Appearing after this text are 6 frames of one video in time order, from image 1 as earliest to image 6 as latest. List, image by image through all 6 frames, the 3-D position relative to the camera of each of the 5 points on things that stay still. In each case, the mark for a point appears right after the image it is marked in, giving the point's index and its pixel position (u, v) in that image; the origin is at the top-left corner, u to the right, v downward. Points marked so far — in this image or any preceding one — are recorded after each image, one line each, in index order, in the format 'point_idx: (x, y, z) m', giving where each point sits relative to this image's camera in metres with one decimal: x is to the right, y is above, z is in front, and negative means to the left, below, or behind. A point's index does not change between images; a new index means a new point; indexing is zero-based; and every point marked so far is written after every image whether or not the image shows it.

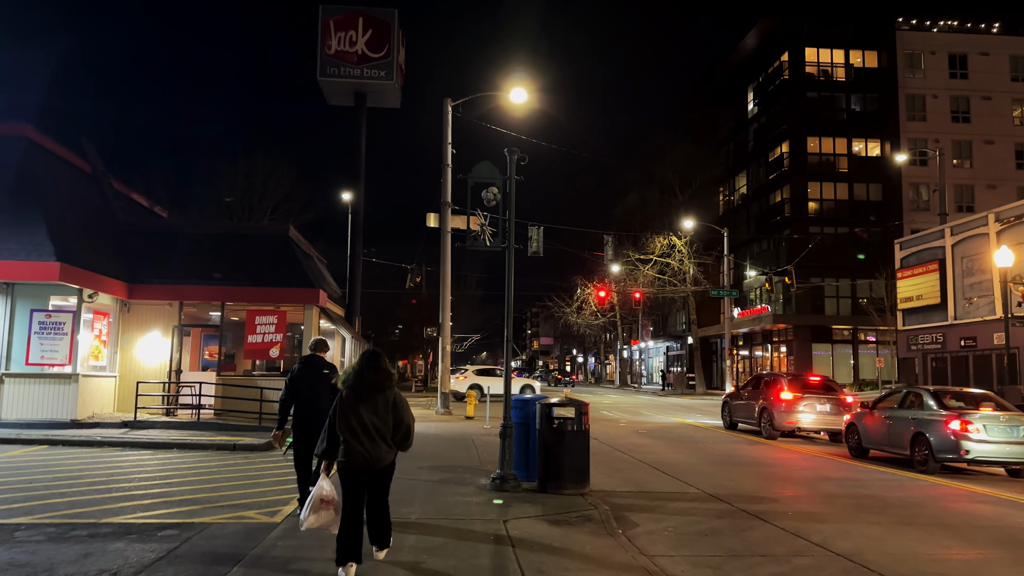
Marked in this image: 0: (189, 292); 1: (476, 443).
0: (-7.5, -0.1, +18.5) m
1: (-0.8, -3.3, +17.0) m
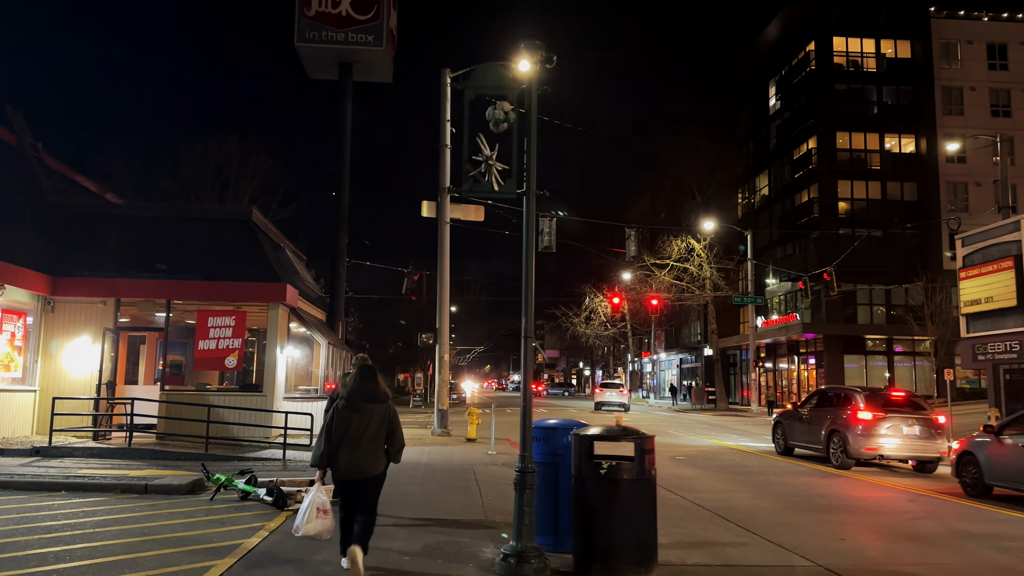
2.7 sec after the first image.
0: (-7.3, 0.0, +15.1) m
1: (-0.6, -3.1, +13.5) m
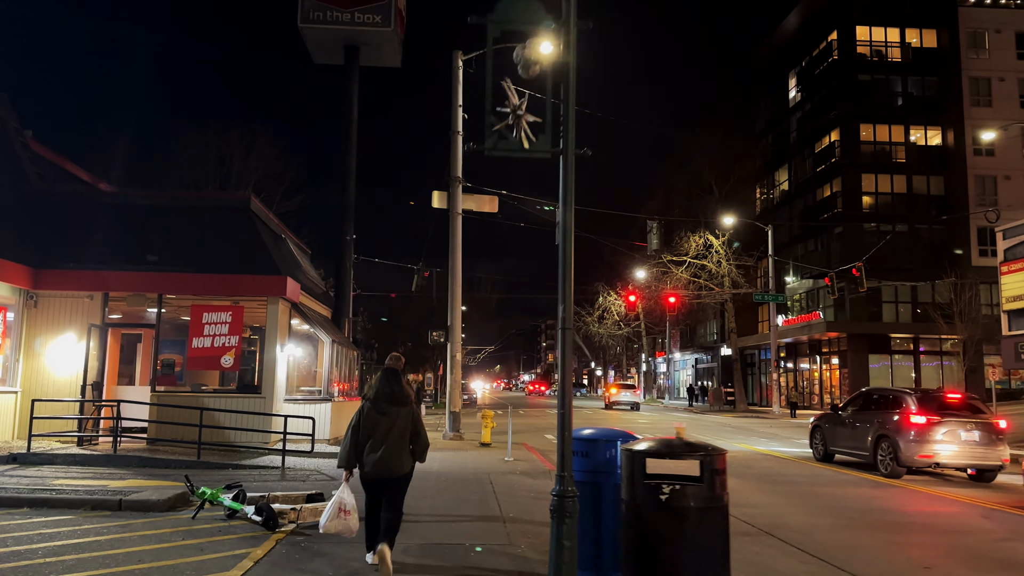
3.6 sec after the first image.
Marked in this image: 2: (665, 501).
0: (-6.9, +0.1, +13.9) m
1: (-0.3, -3.0, +12.3) m
2: (+0.9, -1.3, +4.7) m
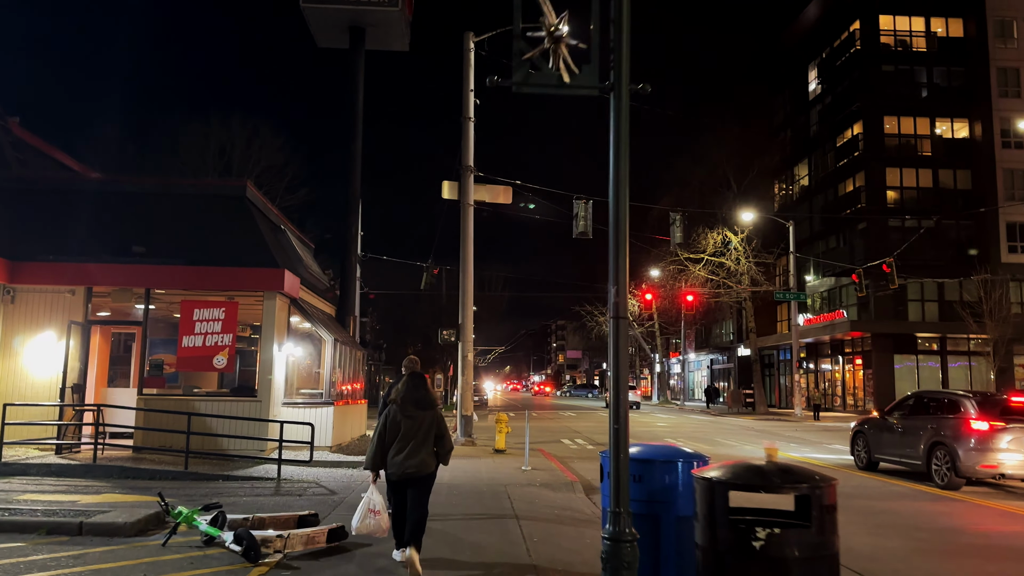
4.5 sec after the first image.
0: (-6.7, +0.2, +12.8) m
1: (0.0, -2.9, +11.1) m
2: (+1.1, -1.1, +3.5) m
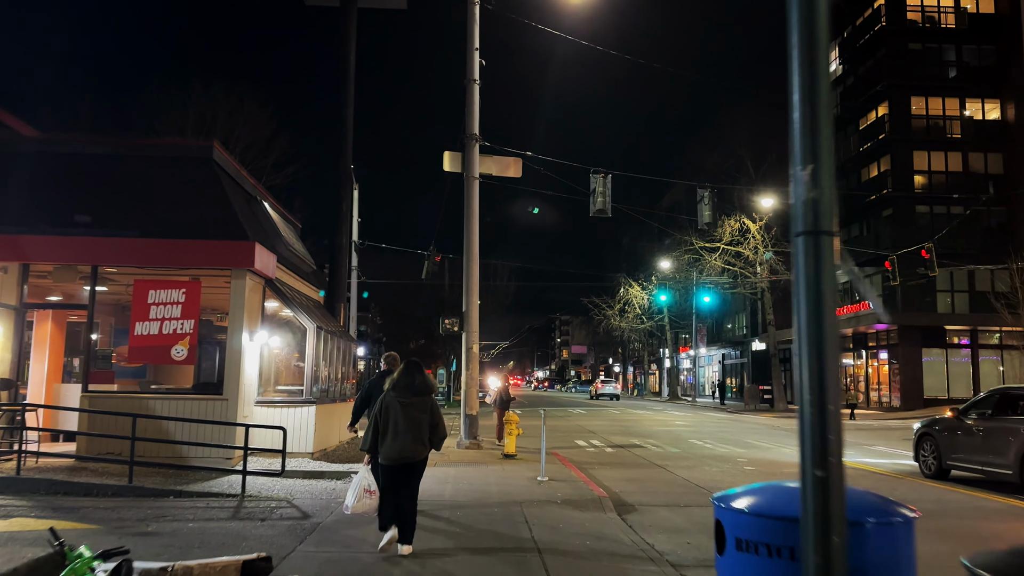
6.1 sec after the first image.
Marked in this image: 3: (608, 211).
0: (-6.5, +0.5, +10.8) m
1: (+0.2, -2.6, +9.1) m
2: (+1.2, -0.9, +1.5) m
3: (+2.1, +1.7, +17.7) m
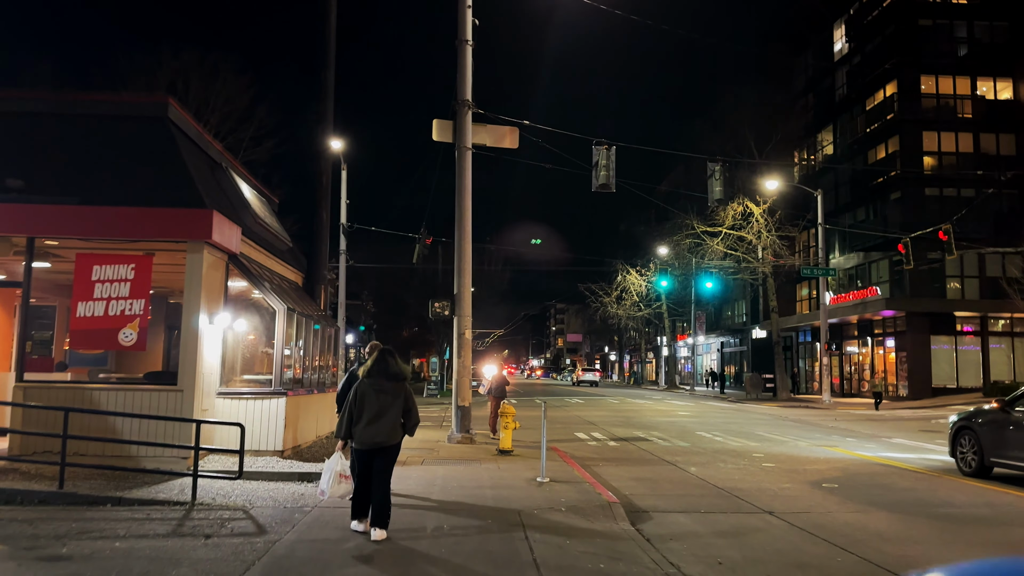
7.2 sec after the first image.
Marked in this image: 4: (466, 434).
0: (-6.5, +0.8, +9.4) m
1: (+0.2, -2.3, +7.7) m
2: (+1.3, -0.7, +0.1) m
3: (+2.0, +2.1, +16.3) m
4: (-0.9, -2.9, +15.8) m
